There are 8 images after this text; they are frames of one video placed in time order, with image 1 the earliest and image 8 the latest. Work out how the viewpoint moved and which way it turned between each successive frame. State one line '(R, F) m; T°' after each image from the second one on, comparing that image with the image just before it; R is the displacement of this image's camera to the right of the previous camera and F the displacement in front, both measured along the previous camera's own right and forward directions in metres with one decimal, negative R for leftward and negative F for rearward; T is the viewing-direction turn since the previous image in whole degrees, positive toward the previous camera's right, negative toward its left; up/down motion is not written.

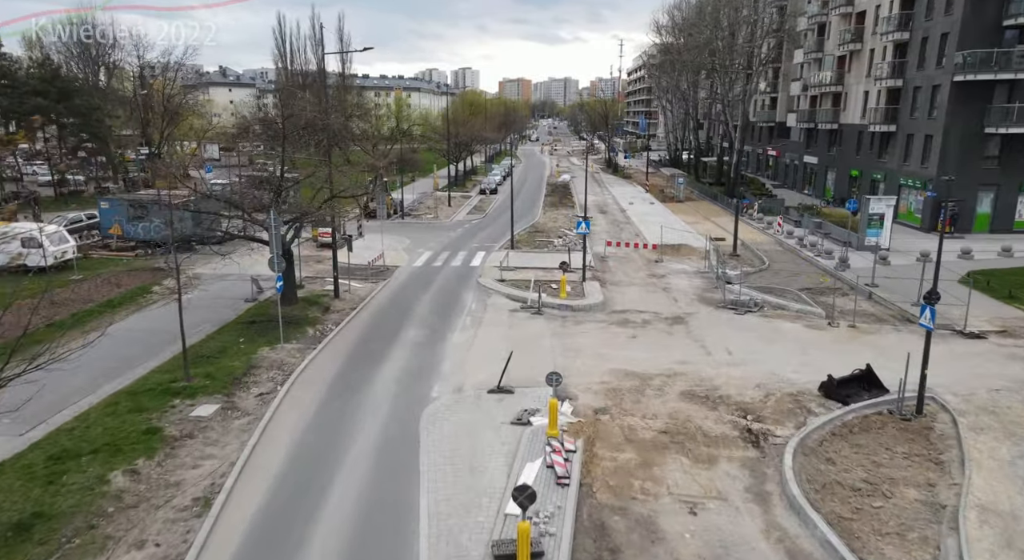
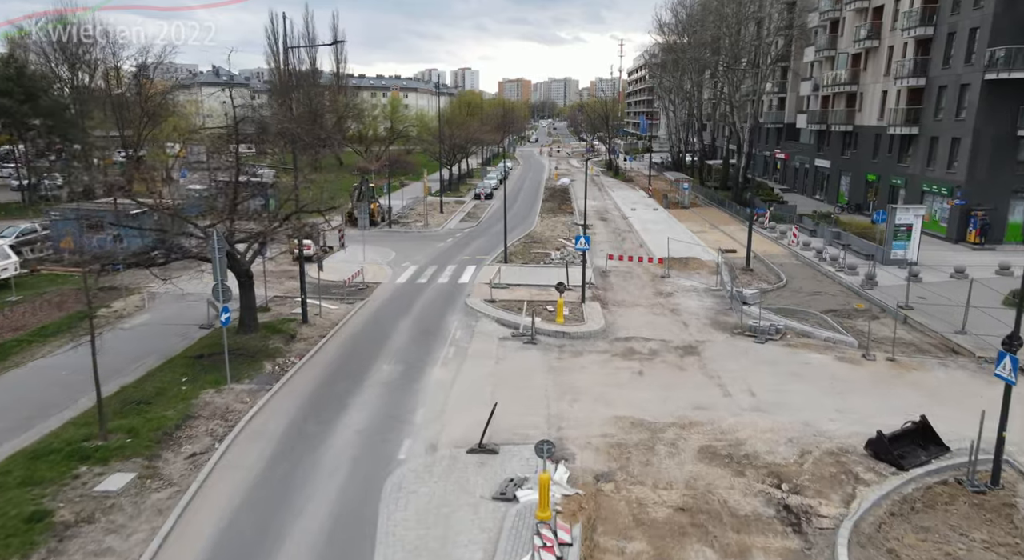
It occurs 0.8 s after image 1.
(+0.3, +2.6) m; 0°
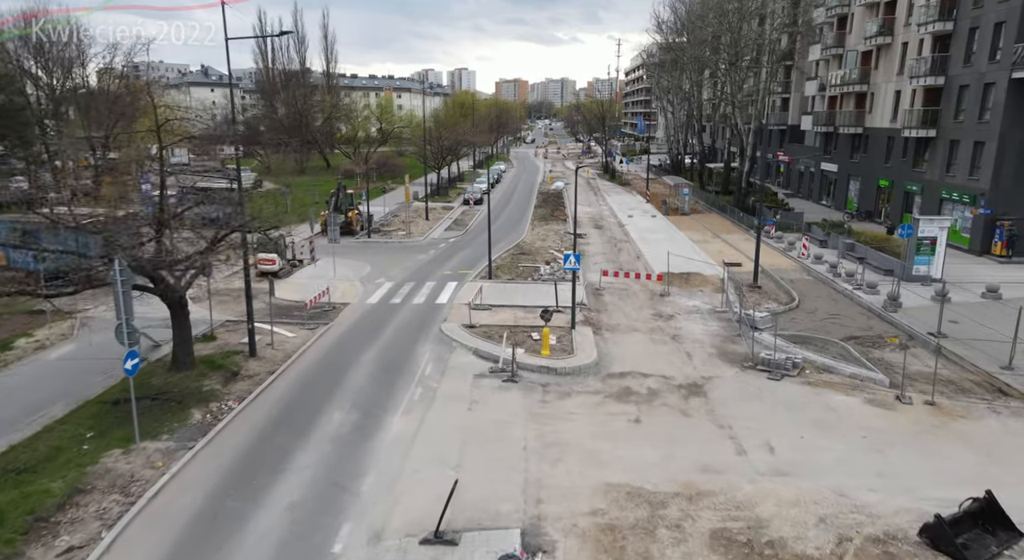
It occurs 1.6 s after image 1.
(+0.5, +2.6) m; 0°
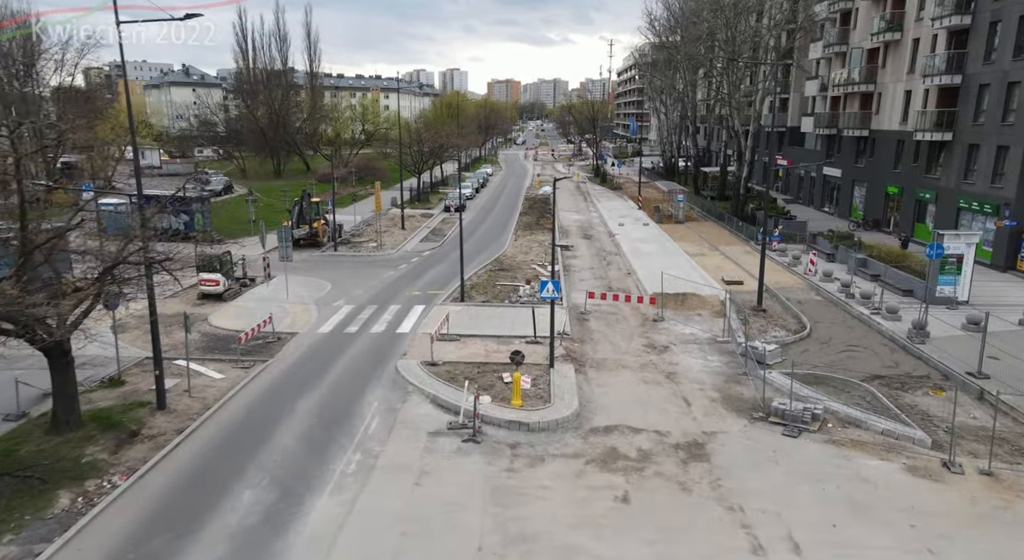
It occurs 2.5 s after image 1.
(+0.6, +3.0) m; +1°
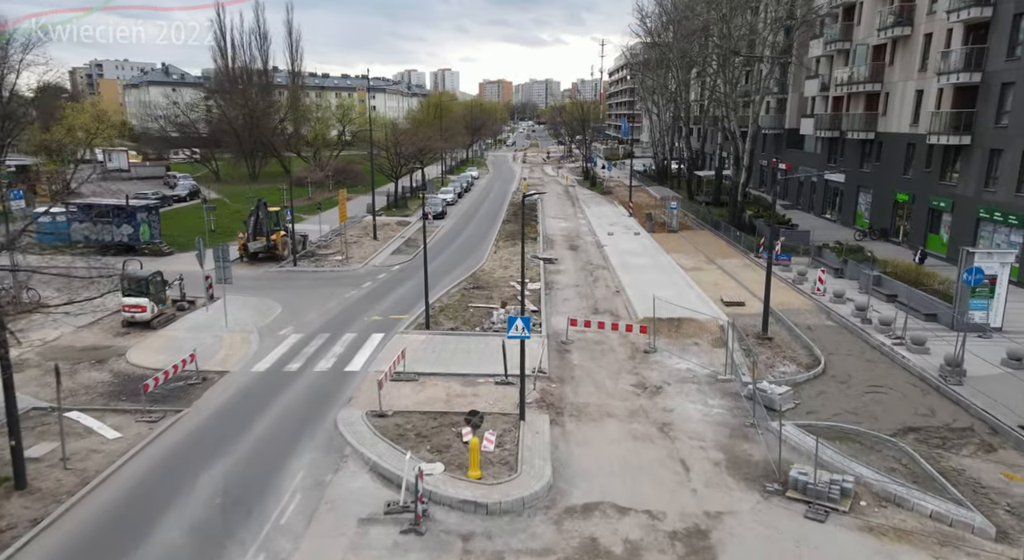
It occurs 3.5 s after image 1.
(+0.7, +2.9) m; +1°
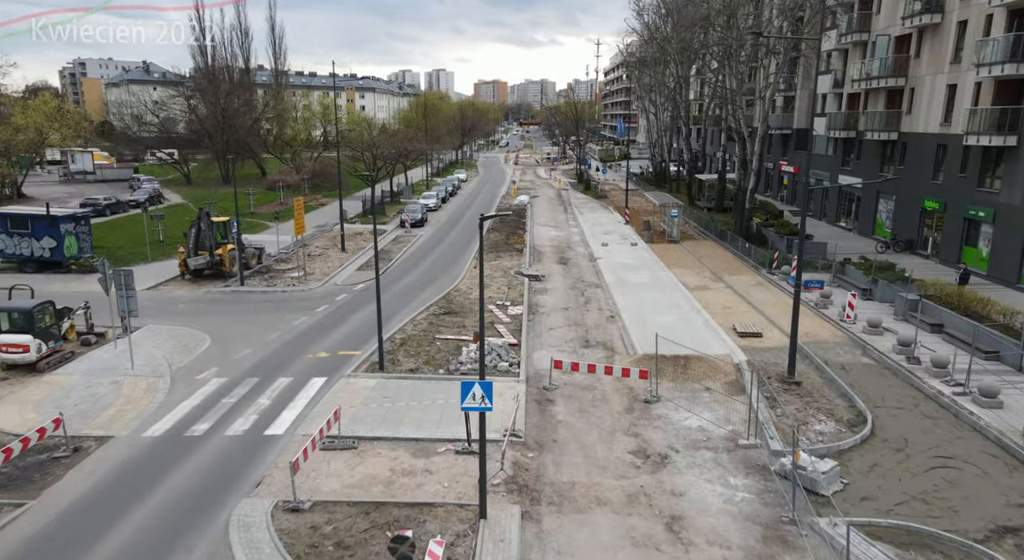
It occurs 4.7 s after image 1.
(+0.6, +3.8) m; 0°
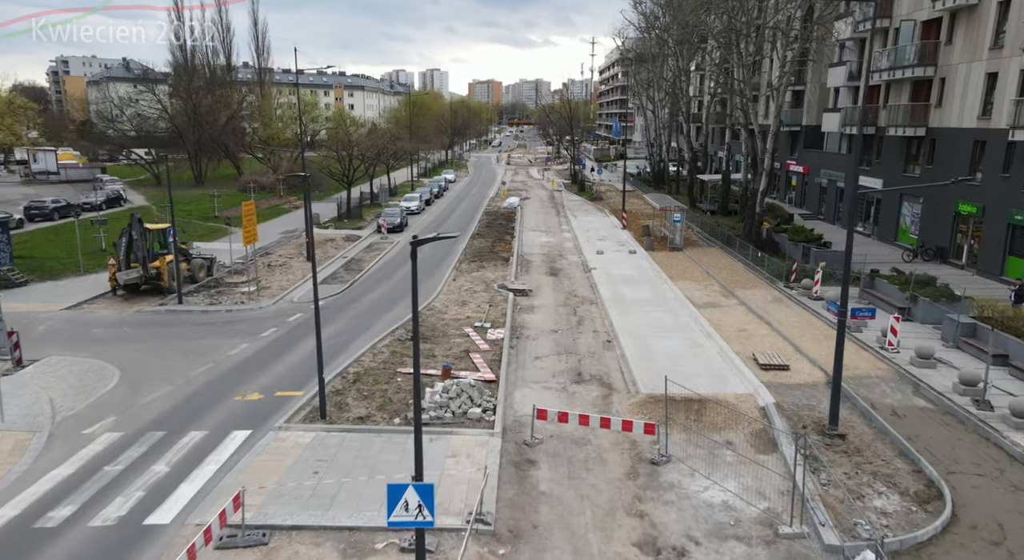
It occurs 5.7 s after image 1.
(+0.5, +3.4) m; 0°
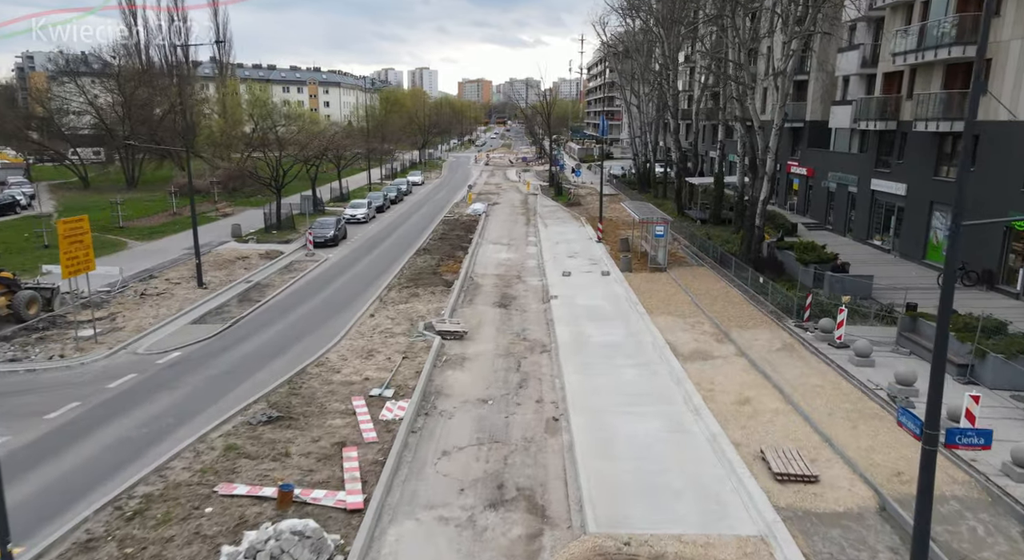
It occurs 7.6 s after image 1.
(+1.8, +5.9) m; +1°
